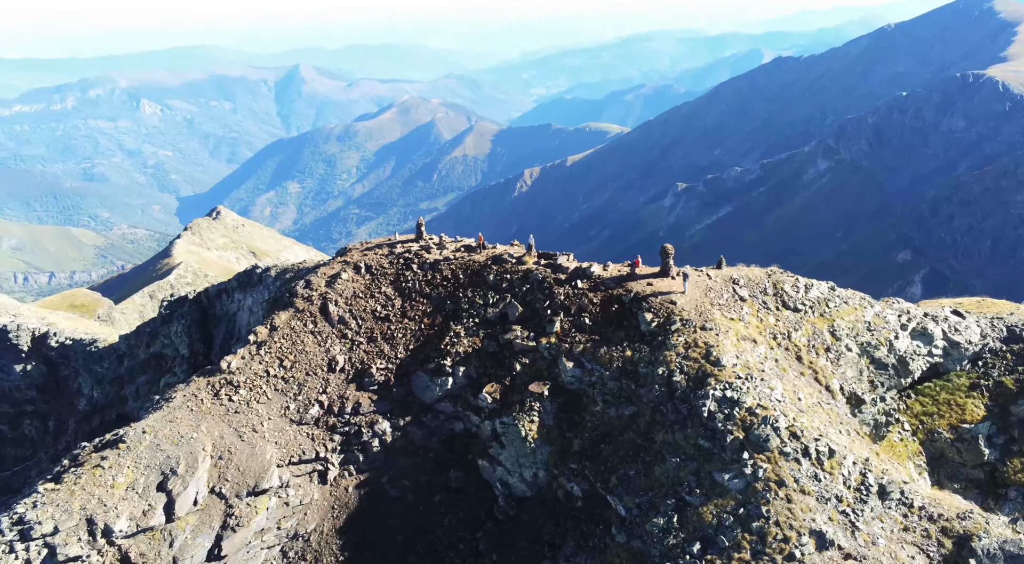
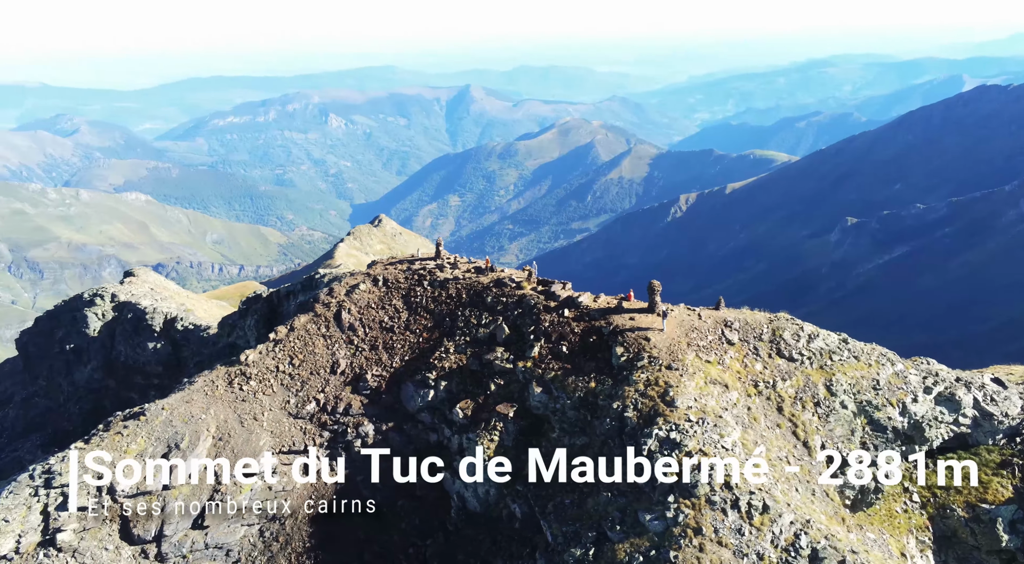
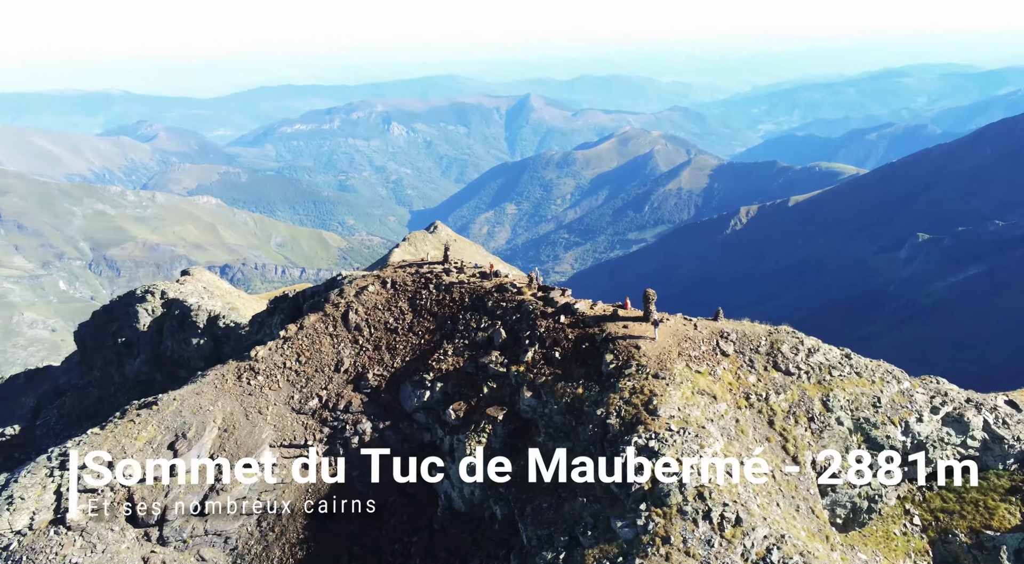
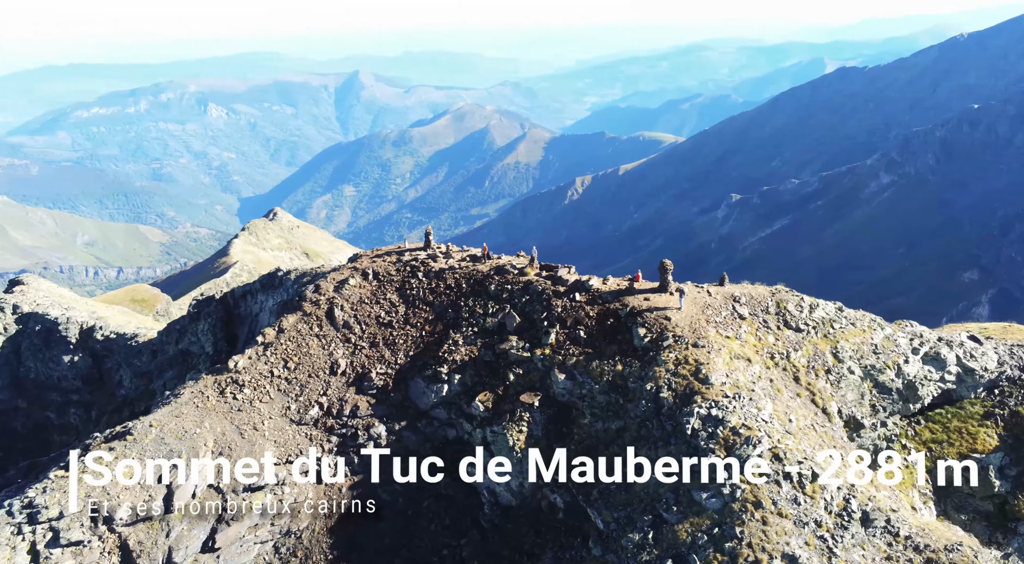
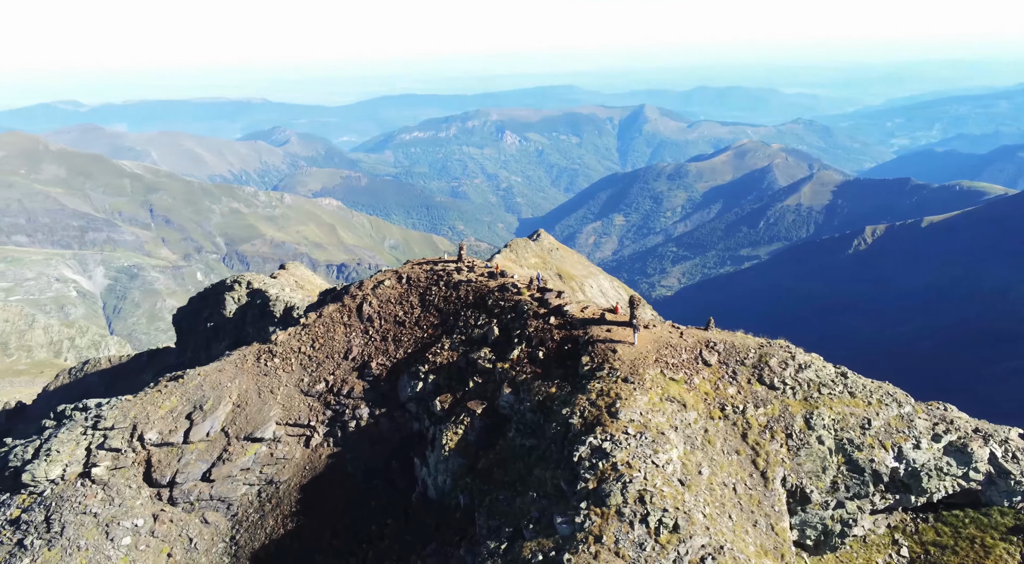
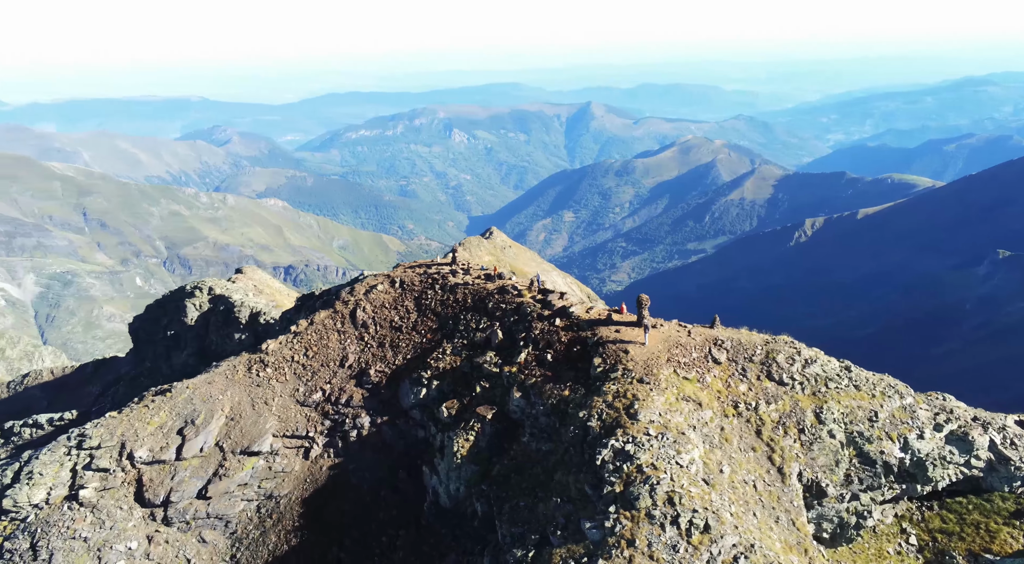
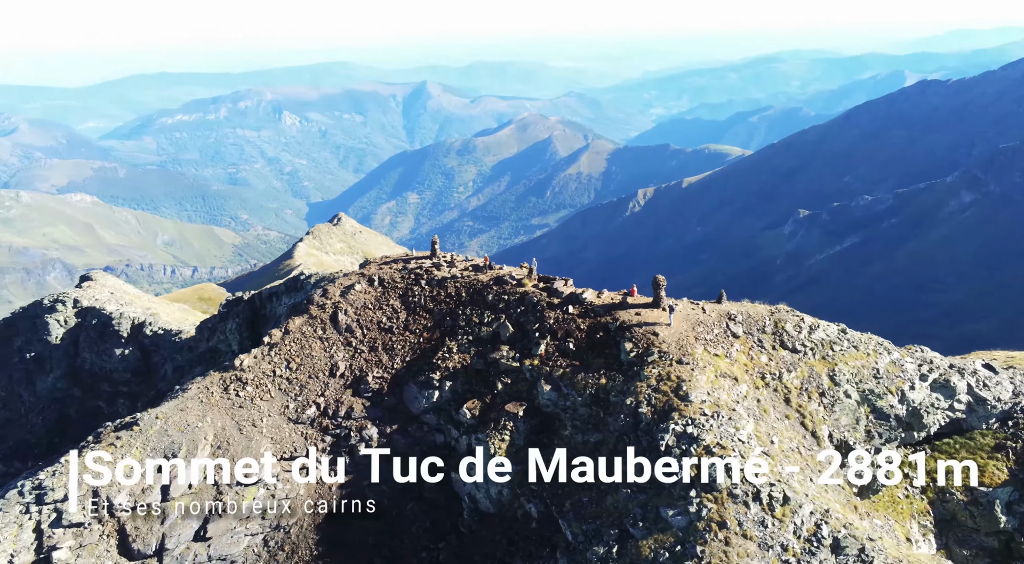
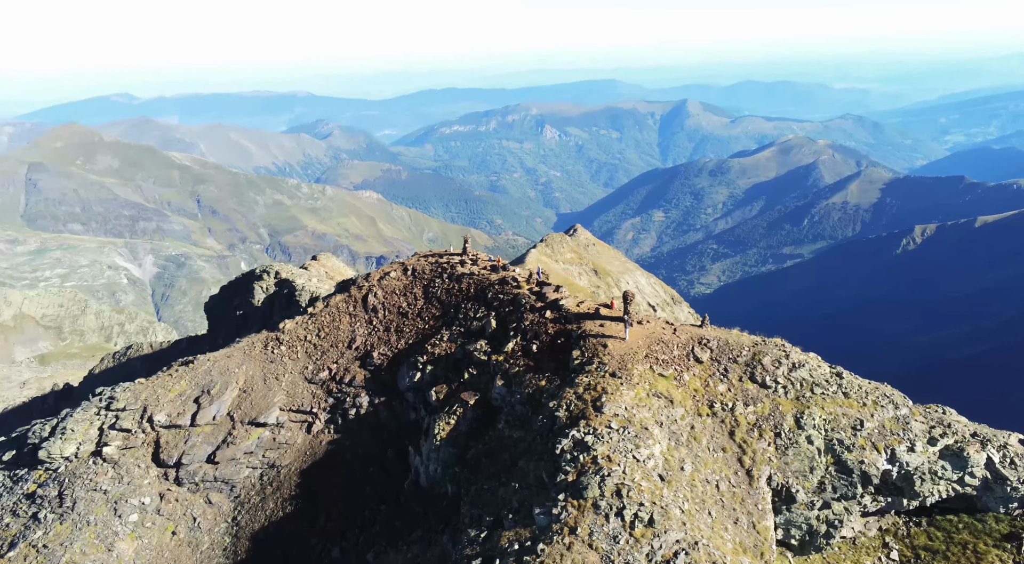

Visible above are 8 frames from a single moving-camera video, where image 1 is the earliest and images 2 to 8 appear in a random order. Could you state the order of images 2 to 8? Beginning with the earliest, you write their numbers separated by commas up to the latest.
4, 7, 2, 3, 6, 5, 8
